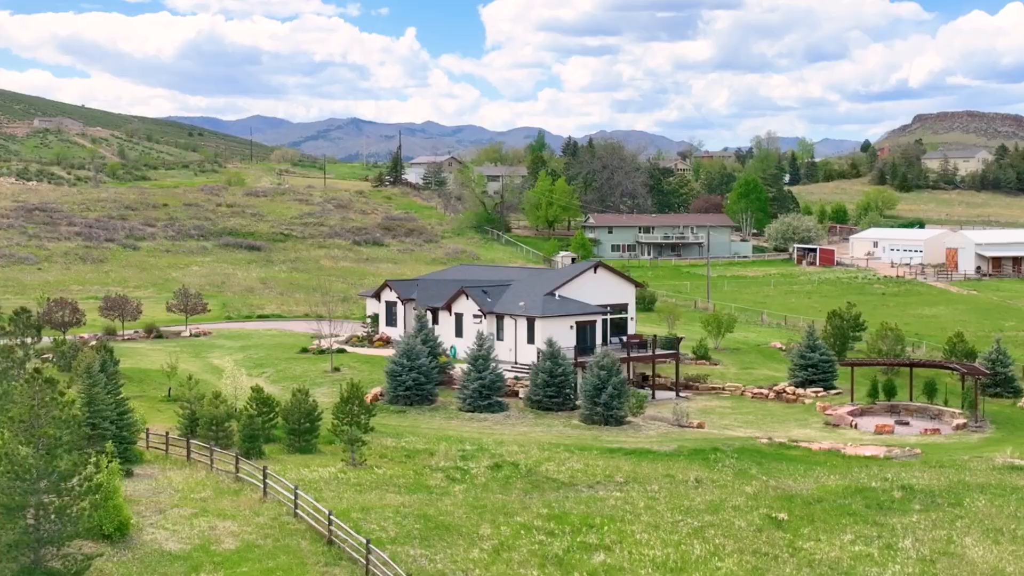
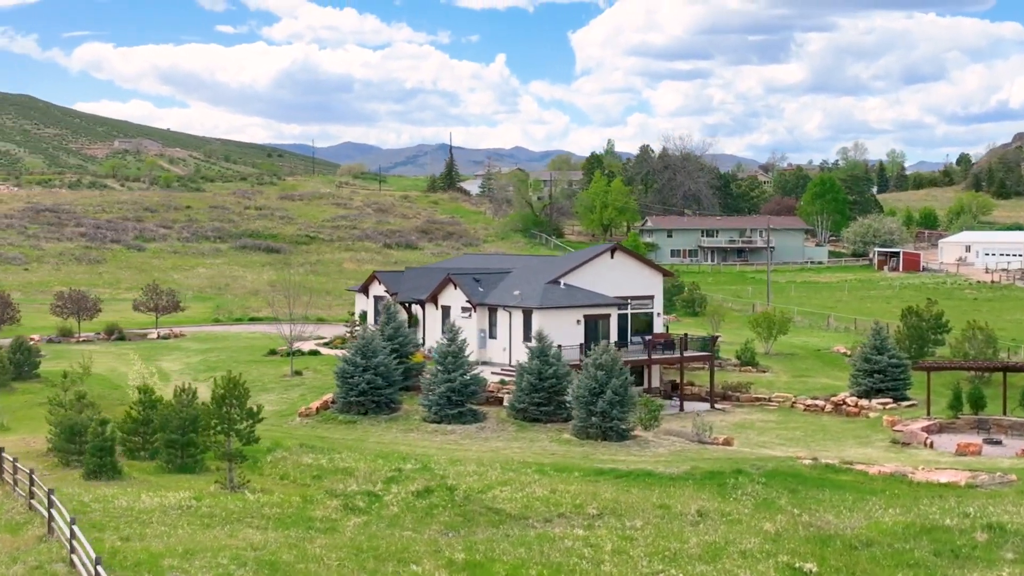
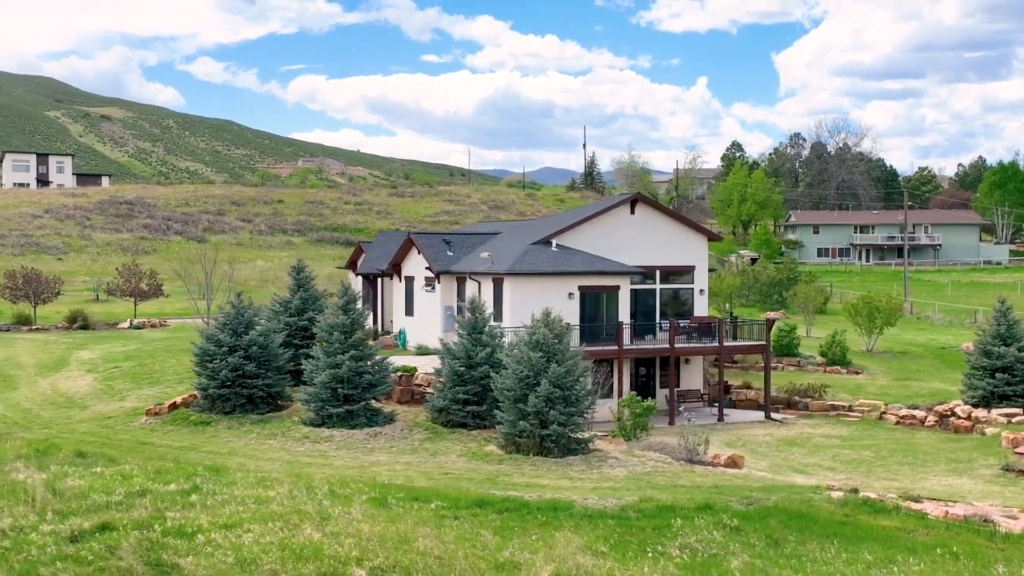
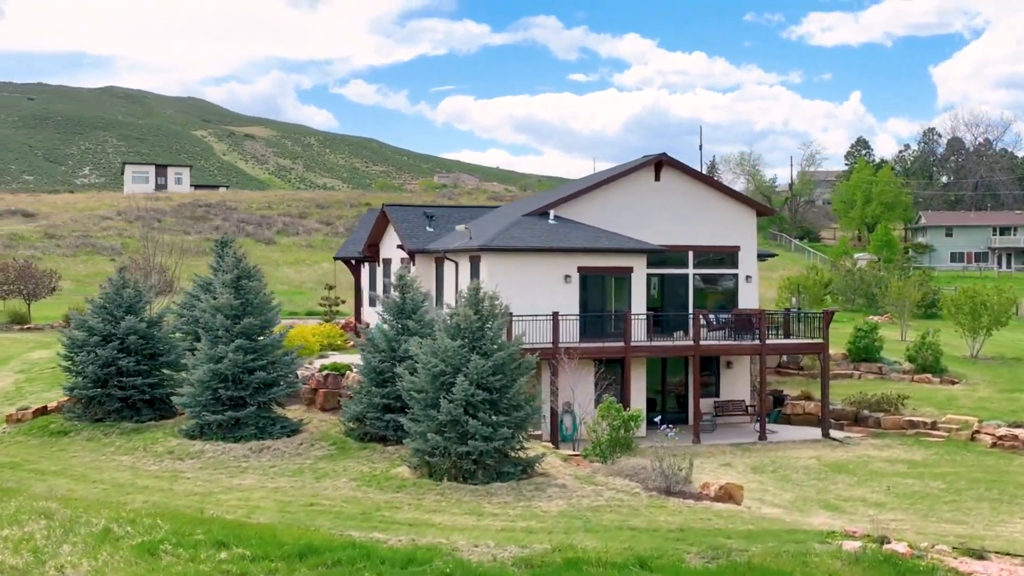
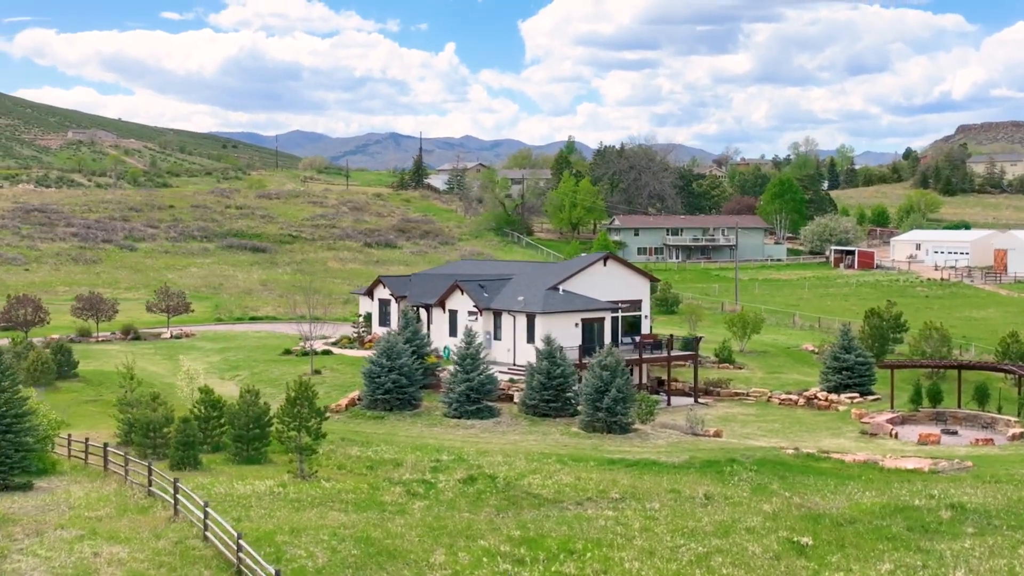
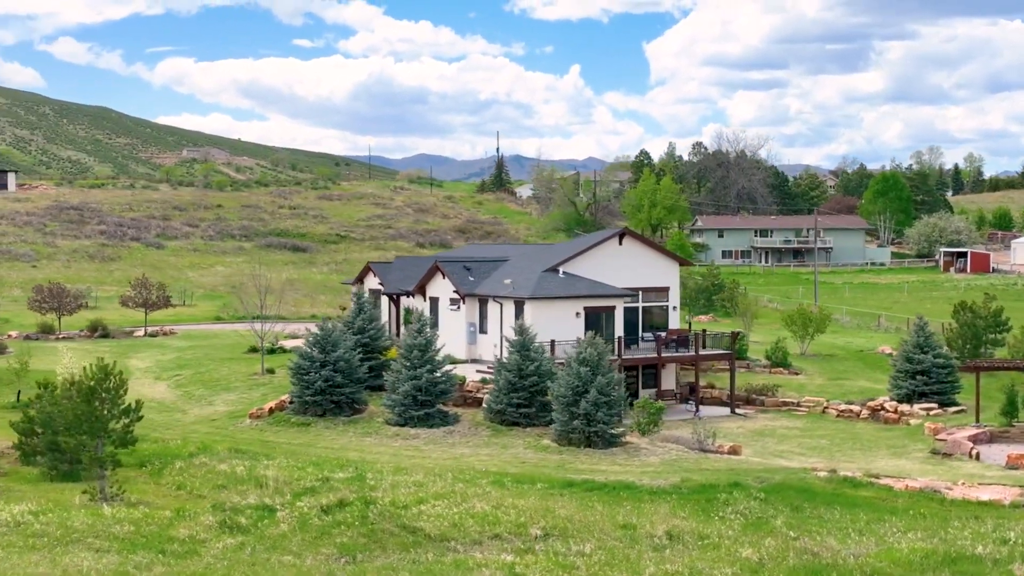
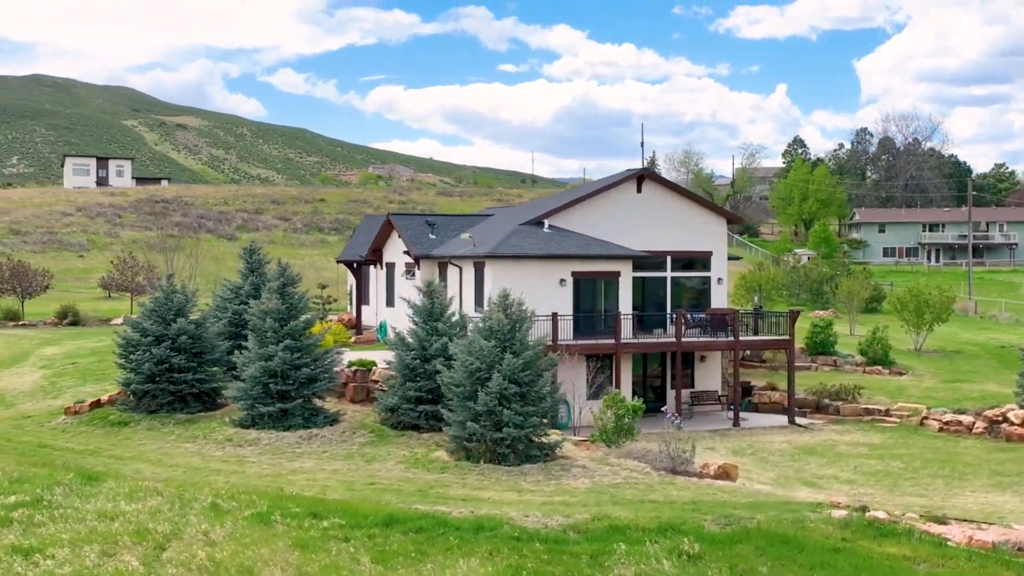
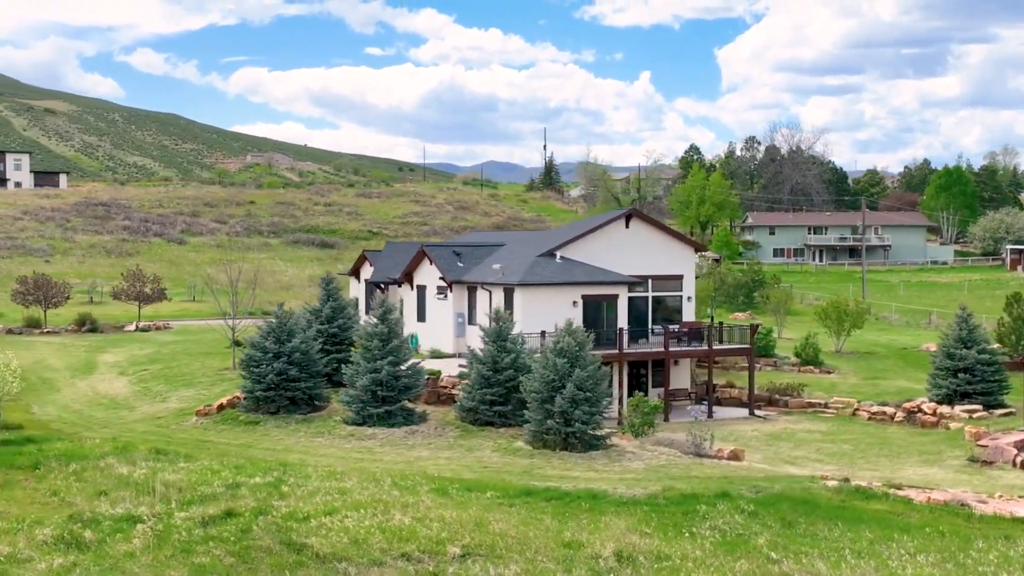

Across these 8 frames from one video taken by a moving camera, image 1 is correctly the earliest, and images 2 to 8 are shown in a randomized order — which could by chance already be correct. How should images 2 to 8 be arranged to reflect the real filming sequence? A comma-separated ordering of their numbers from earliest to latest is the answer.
5, 2, 6, 8, 3, 7, 4
